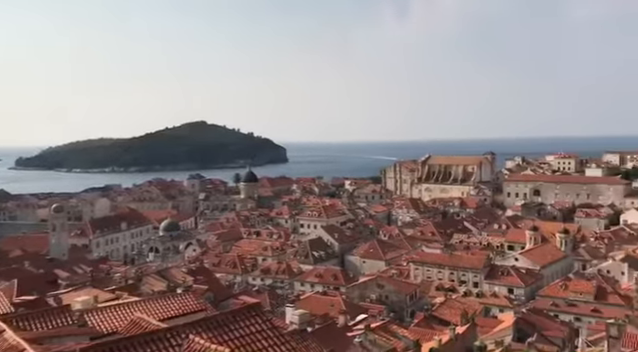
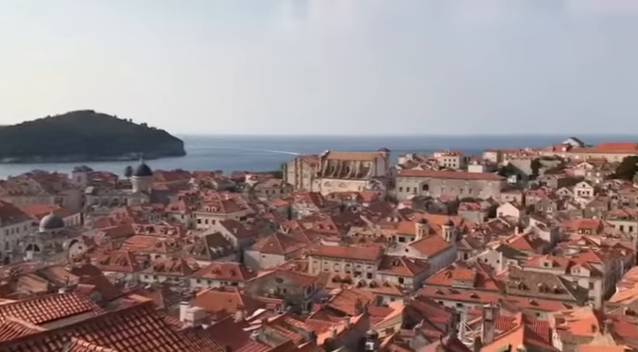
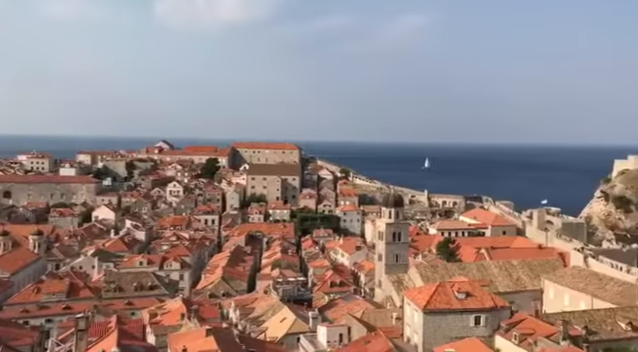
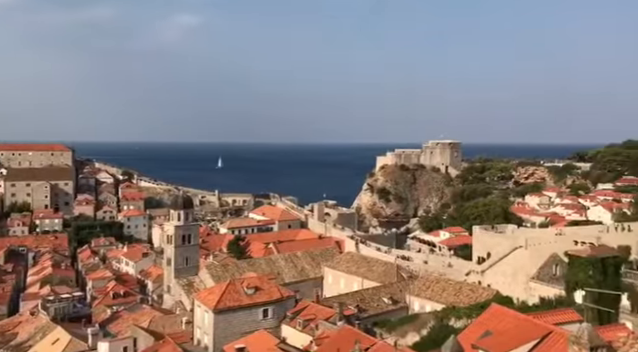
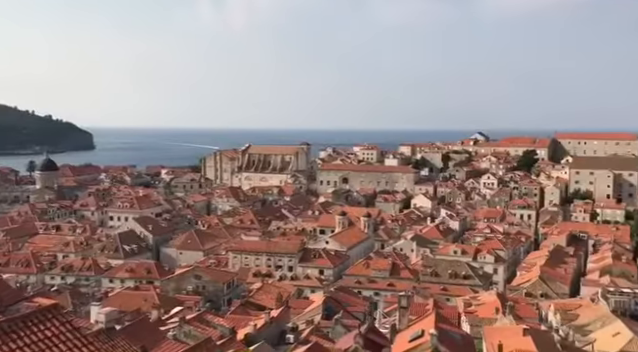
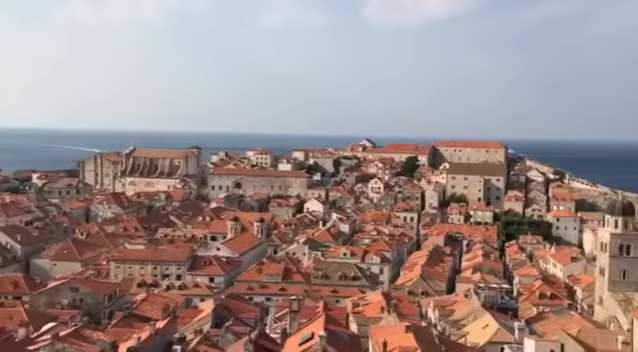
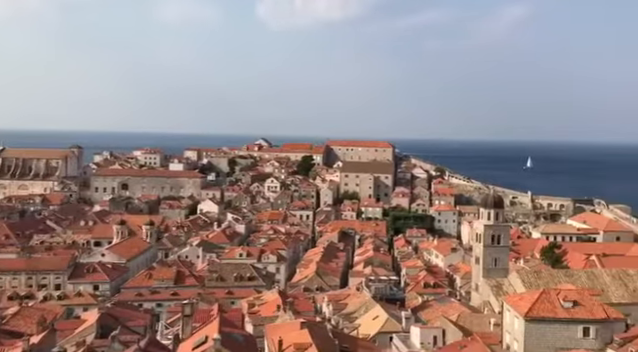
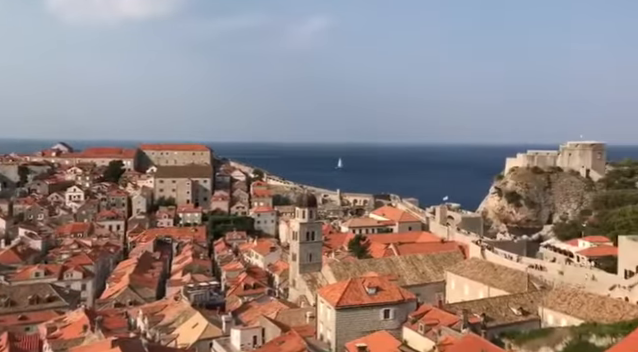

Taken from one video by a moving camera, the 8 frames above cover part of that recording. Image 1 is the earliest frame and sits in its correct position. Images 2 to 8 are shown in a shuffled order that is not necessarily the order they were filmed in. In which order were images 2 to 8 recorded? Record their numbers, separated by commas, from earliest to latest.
2, 5, 6, 7, 3, 8, 4
